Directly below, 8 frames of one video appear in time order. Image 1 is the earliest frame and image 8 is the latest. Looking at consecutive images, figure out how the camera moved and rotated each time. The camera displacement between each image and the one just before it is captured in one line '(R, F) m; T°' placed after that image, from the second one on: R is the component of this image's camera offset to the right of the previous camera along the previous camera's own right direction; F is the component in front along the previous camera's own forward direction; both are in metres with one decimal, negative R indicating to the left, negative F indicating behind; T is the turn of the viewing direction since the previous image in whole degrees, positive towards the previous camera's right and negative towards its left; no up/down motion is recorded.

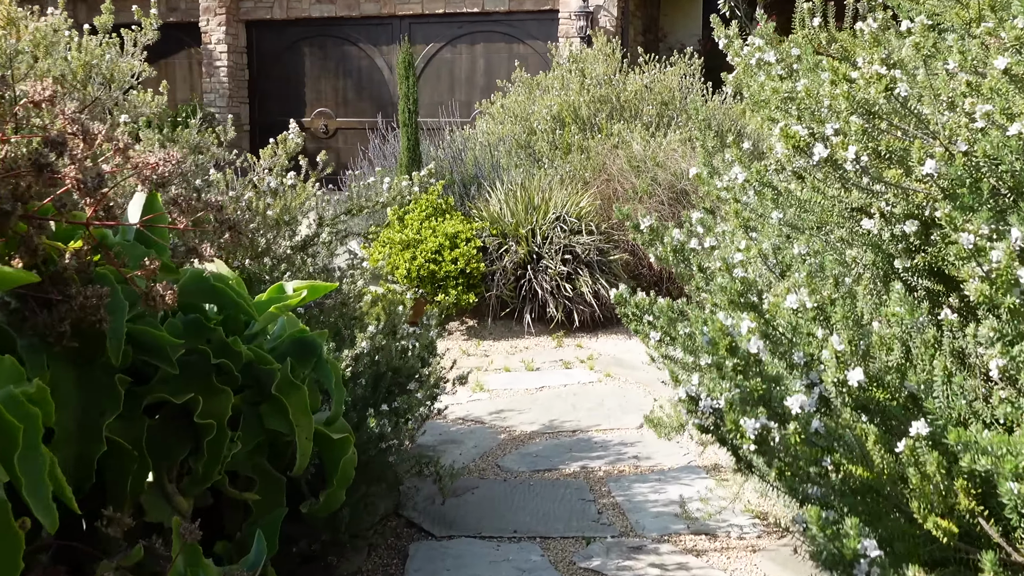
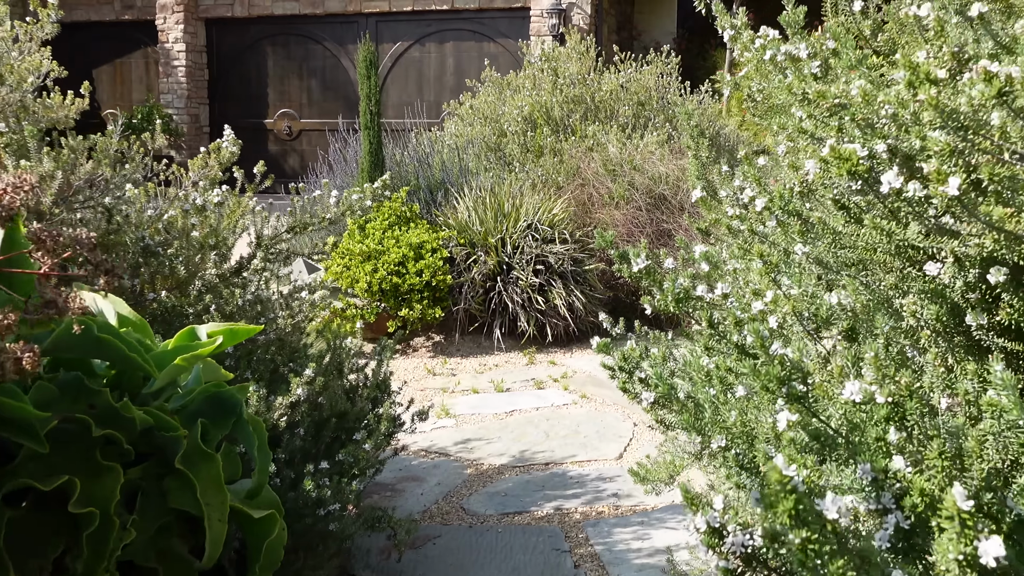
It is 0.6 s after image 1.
(0.0, +0.3) m; +1°
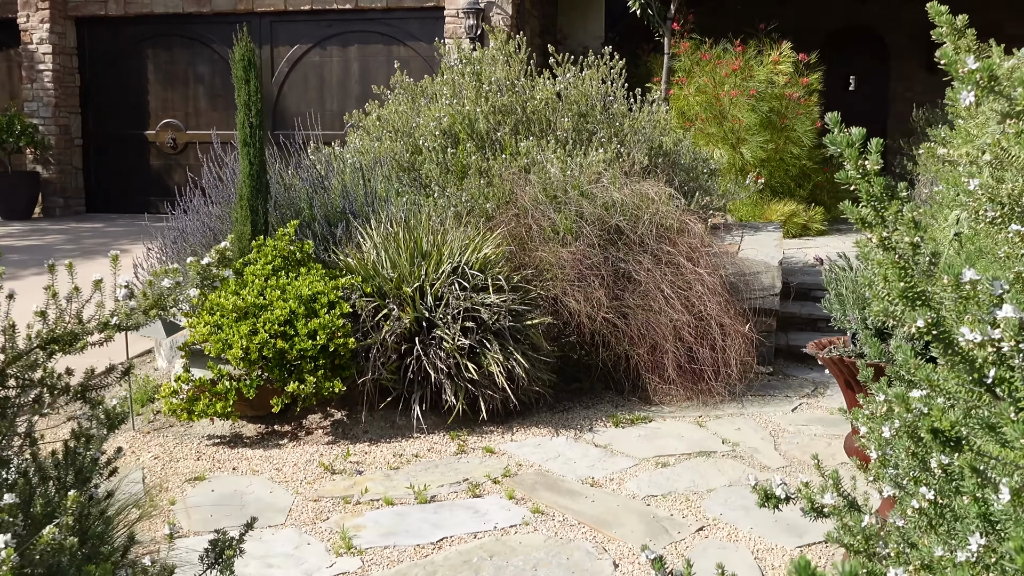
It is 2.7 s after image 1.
(0.0, +1.1) m; +5°
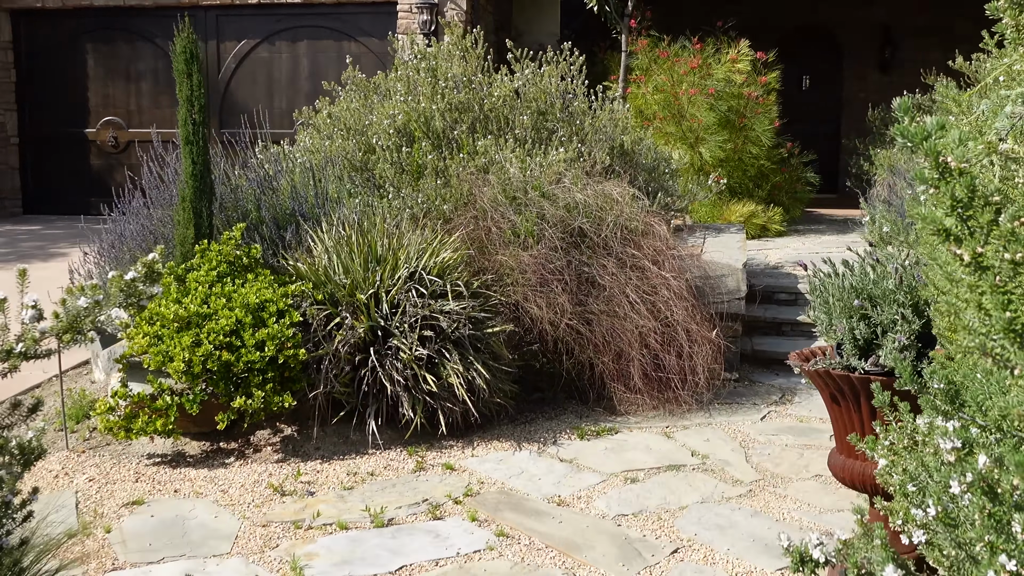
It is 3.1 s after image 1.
(0.0, +0.2) m; +3°
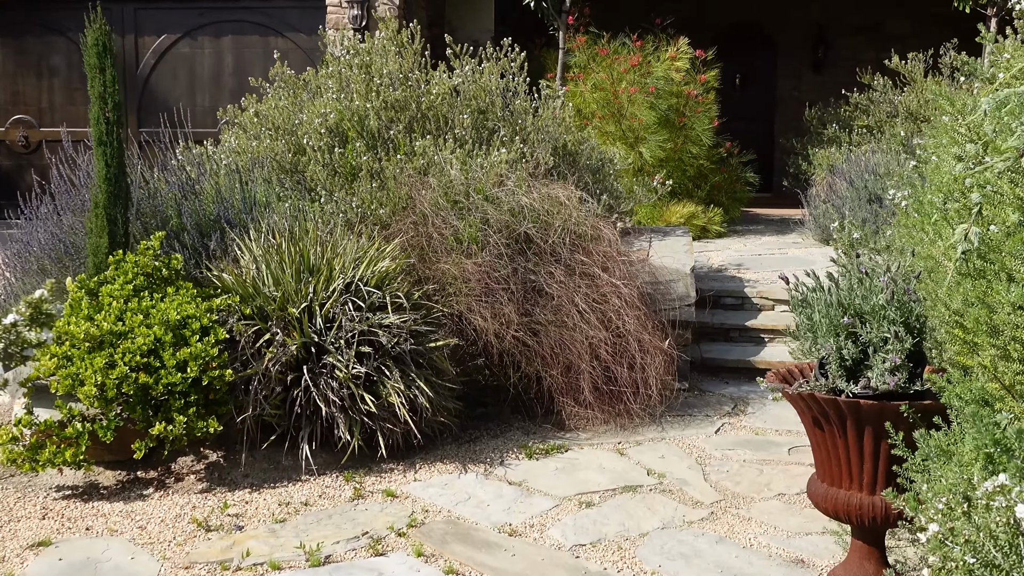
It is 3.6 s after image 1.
(0.0, +0.2) m; +4°
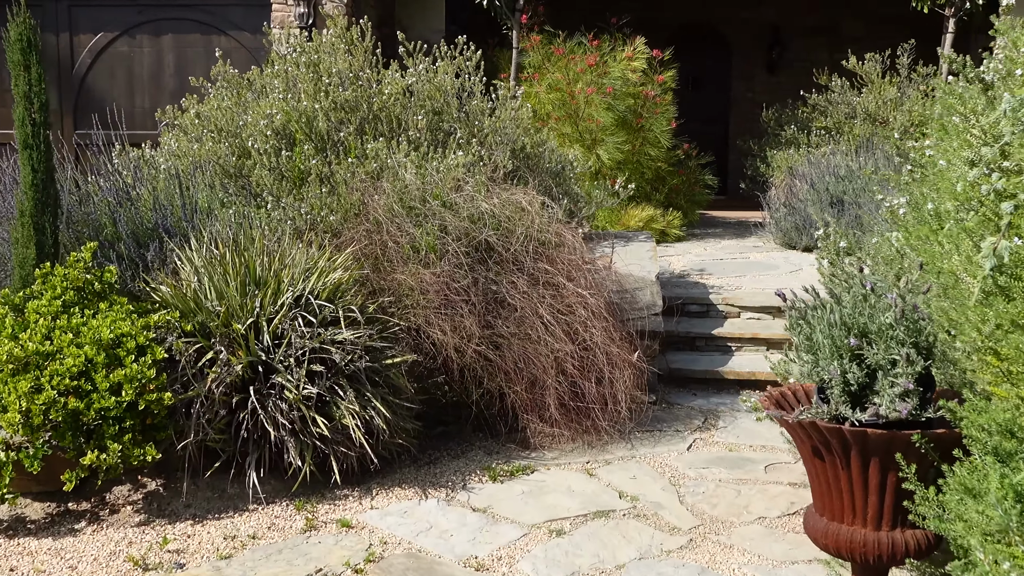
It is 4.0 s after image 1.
(0.0, +0.2) m; +3°
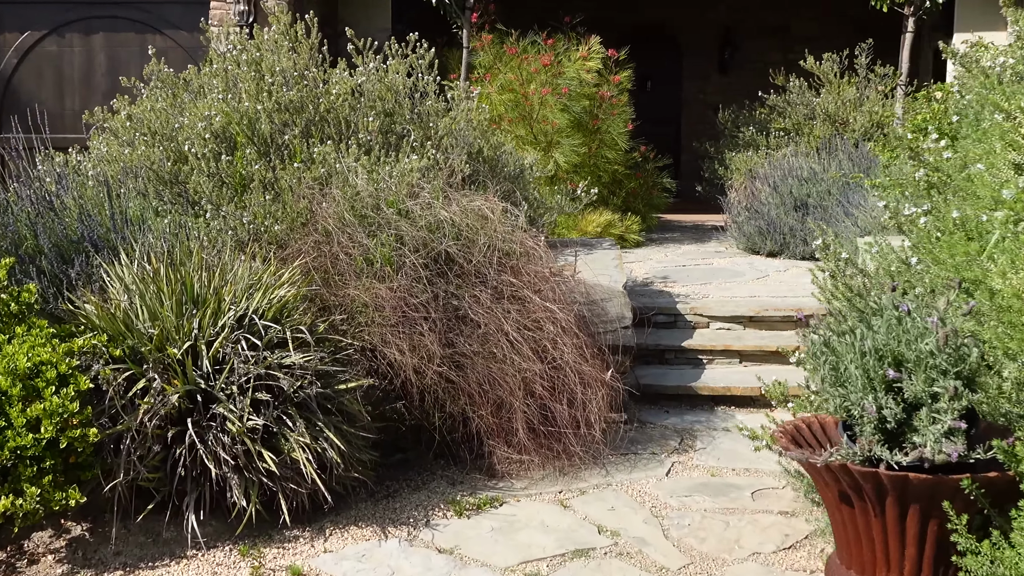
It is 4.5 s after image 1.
(-0.1, +0.3) m; +3°
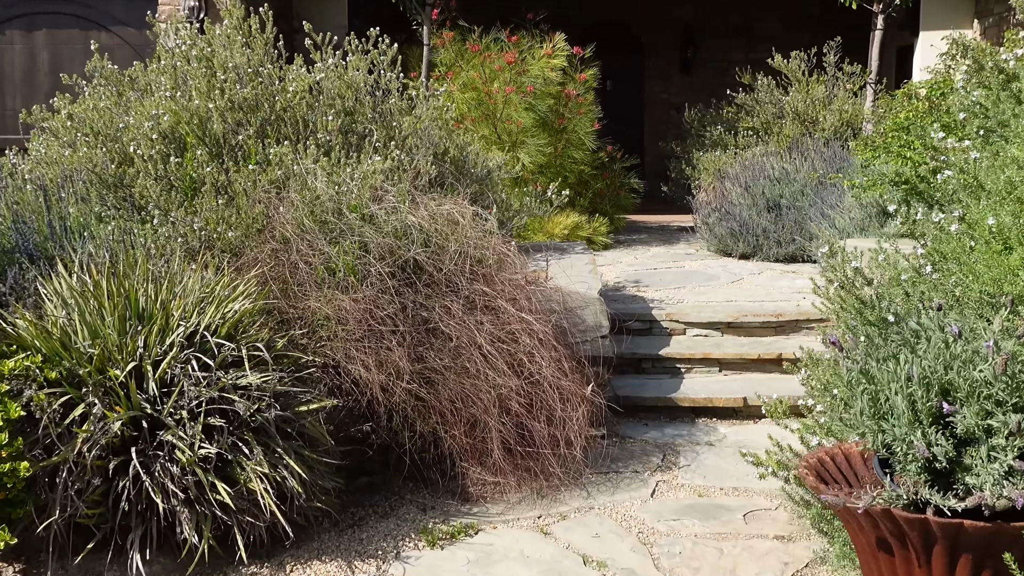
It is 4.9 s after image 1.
(0.0, +0.2) m; +2°
